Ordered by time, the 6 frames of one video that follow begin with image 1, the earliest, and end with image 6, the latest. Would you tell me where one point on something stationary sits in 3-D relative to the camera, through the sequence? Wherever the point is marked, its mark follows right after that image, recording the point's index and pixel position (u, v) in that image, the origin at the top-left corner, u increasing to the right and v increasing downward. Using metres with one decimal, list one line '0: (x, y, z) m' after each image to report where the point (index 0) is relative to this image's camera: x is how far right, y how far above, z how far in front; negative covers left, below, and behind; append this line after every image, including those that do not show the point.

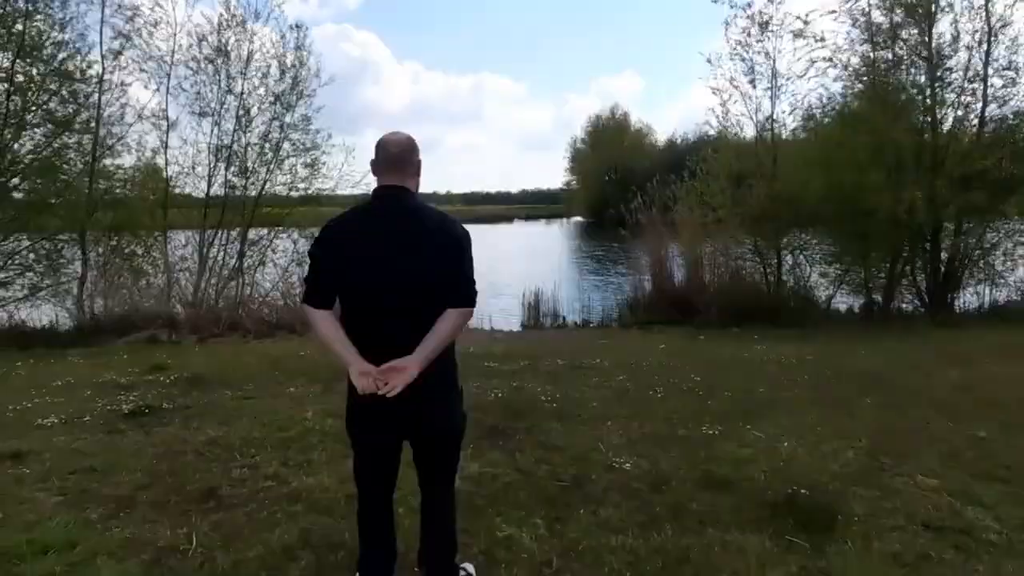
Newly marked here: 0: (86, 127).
0: (-5.8, +2.1, +15.5) m
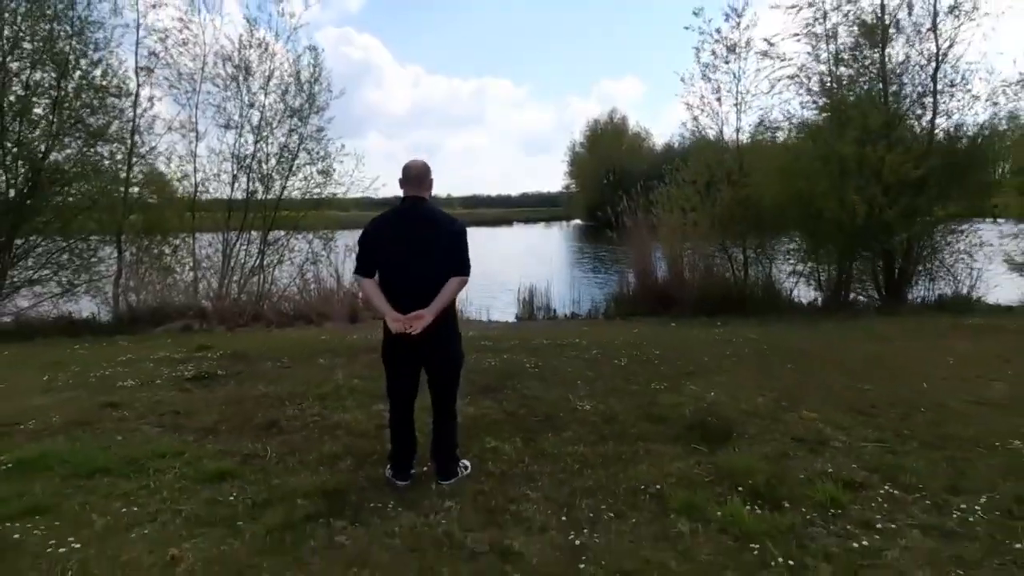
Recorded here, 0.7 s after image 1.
0: (-5.9, +2.2, +17.3) m
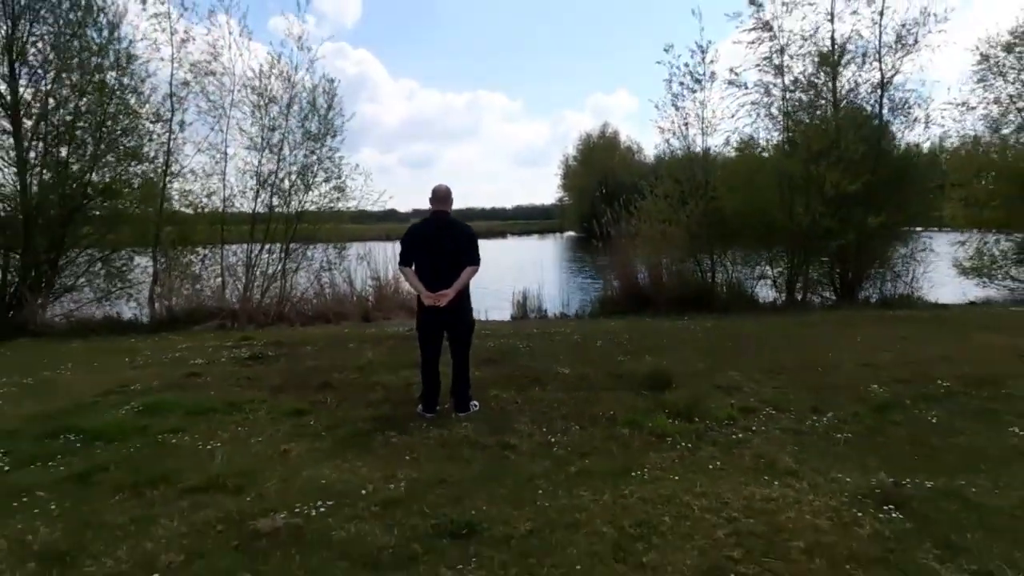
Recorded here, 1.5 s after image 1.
0: (-6.0, +2.1, +19.5) m
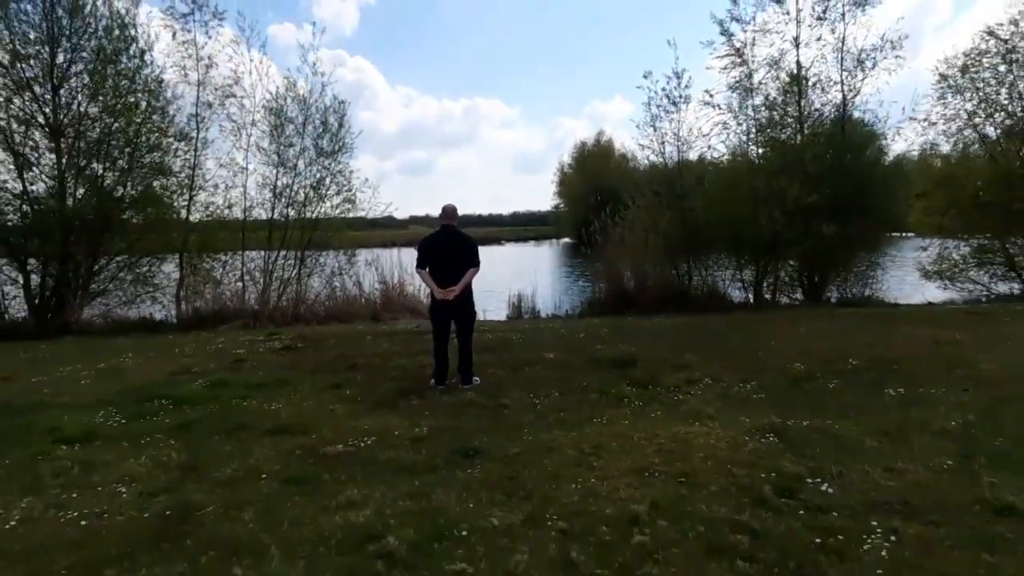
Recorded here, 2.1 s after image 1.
0: (-6.1, +2.1, +21.5) m
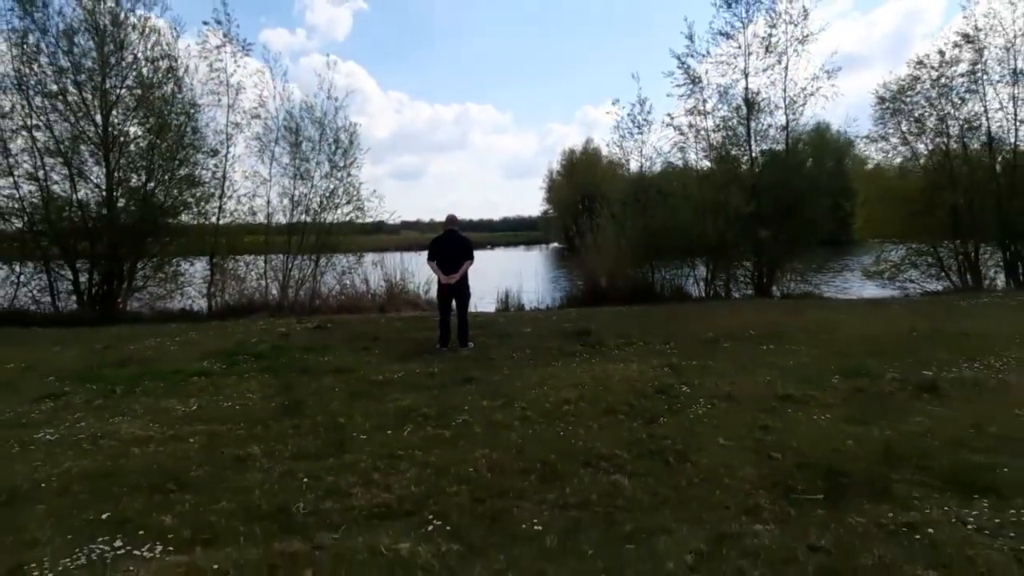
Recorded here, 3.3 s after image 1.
0: (-6.3, +2.2, +24.9) m
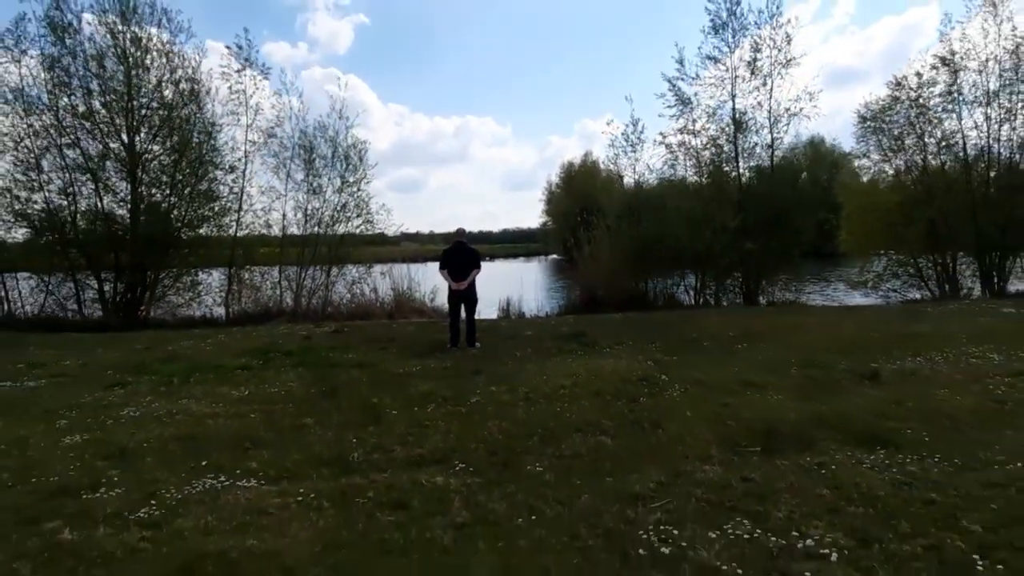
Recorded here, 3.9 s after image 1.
0: (-6.3, +2.0, +26.4) m
